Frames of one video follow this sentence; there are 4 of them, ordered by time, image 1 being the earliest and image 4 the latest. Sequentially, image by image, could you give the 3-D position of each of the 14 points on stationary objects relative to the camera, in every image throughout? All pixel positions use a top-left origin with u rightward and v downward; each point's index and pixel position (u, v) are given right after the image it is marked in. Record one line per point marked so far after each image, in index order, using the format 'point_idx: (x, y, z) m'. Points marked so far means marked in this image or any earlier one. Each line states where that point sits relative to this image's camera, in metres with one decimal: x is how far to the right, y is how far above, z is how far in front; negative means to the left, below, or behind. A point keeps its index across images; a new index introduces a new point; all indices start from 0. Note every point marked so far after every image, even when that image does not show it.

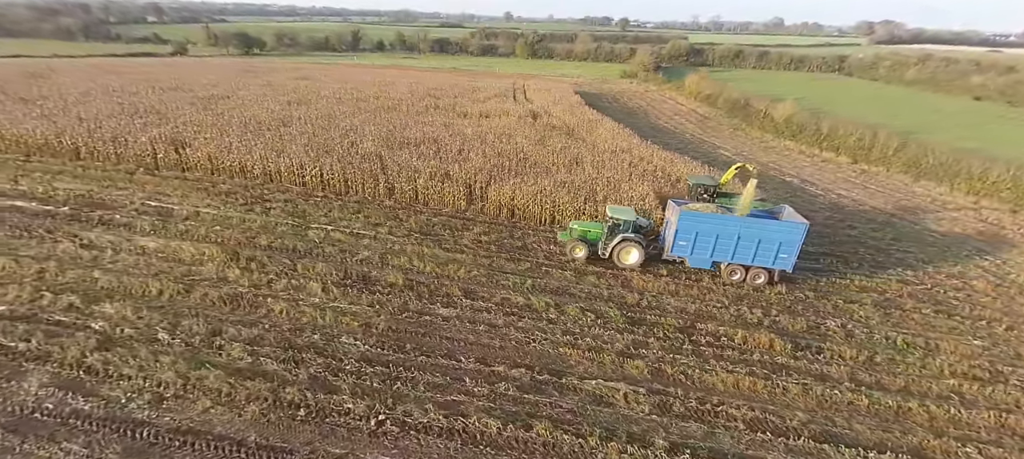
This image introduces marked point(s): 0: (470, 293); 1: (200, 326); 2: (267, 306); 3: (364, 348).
0: (-0.7, -1.2, +8.6) m
1: (-4.7, -1.5, +6.9) m
2: (-4.0, -1.3, +7.5) m
3: (-2.2, -1.8, +7.0) m
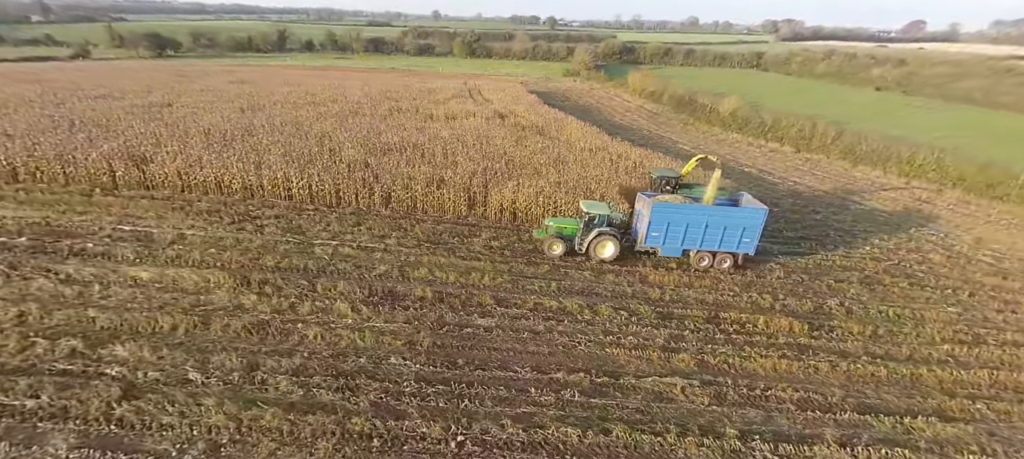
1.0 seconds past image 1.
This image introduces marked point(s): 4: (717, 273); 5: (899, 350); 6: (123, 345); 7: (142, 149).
0: (-0.1, -1.3, +8.5) m
1: (-3.8, -1.8, +6.2) m
2: (-3.2, -1.6, +7.0) m
3: (-1.4, -2.0, +6.6) m
4: (+5.2, -1.0, +10.9) m
5: (+7.3, -2.3, +8.4) m
6: (-5.3, -1.6, +6.3) m
7: (-10.1, +2.2, +12.4) m
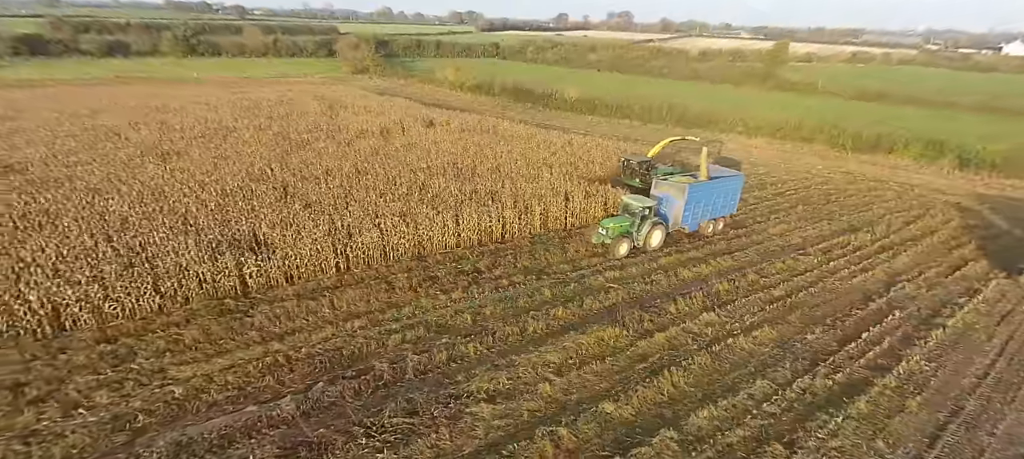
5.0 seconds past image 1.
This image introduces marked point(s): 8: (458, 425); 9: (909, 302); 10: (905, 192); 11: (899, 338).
0: (+5.5, -1.0, +10.1) m
1: (+3.6, -2.2, +6.5) m
2: (+3.7, -1.9, +7.4) m
3: (+5.5, -1.9, +8.0) m
4: (+8.7, +0.4, +14.9) m
5: (+12.0, -0.2, +13.8) m
6: (+2.3, -2.4, +5.7) m
7: (-5.6, 0.0, +8.4) m
8: (-0.6, -2.3, +5.3) m
9: (+8.4, -1.5, +9.6) m
10: (+16.9, +1.6, +19.5) m
11: (+7.0, -2.0, +8.2) m
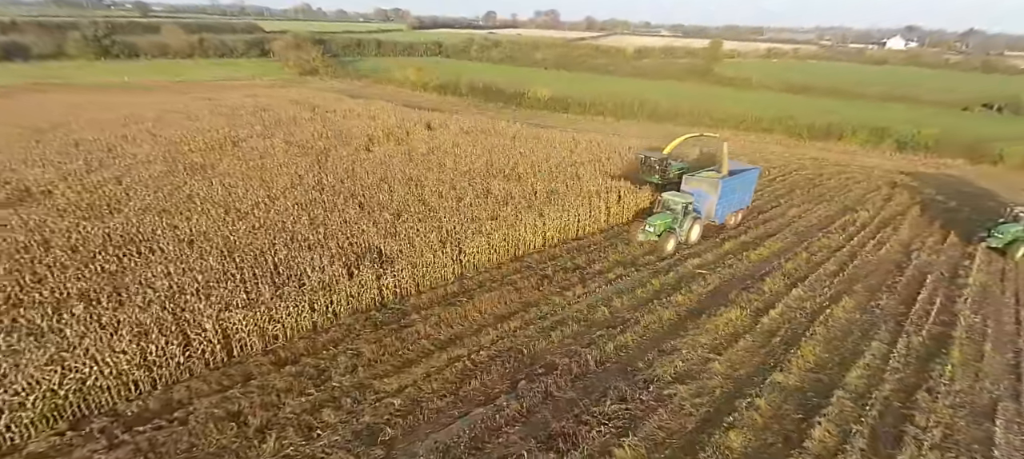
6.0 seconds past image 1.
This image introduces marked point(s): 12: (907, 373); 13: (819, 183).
0: (+7.4, -0.6, +11.4) m
1: (+6.1, -1.9, +7.5) m
2: (+6.0, -1.6, +8.4) m
3: (+7.7, -1.5, +9.3) m
4: (+9.8, +1.0, +16.4) m
5: (+13.2, +0.6, +15.8) m
6: (+4.8, -2.1, +6.6) m
7: (-3.4, -0.3, +8.2) m
8: (+2.0, -2.2, +5.8) m
9: (+10.4, -0.9, +11.2) m
10: (+17.3, +2.7, +22.1) m
11: (+9.2, -1.5, +9.6) m
12: (+6.0, -2.2, +6.9) m
13: (+13.3, +2.1, +19.6) m
